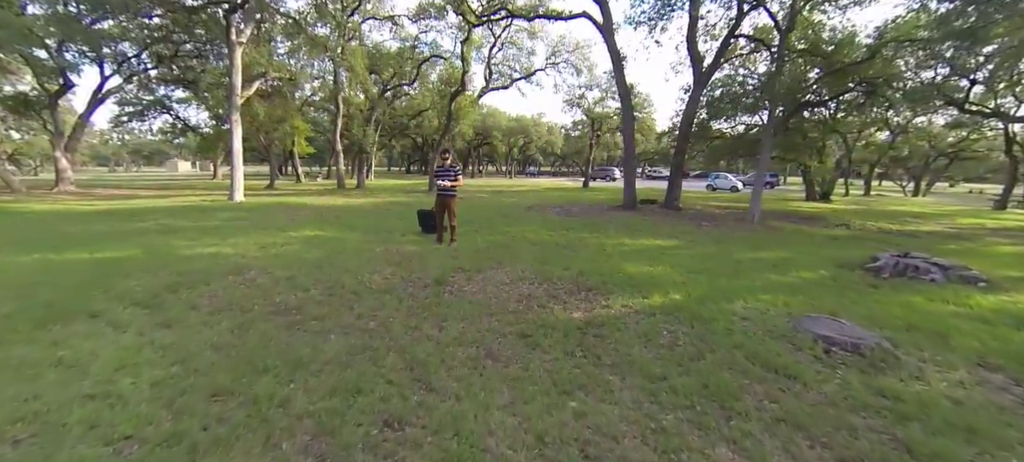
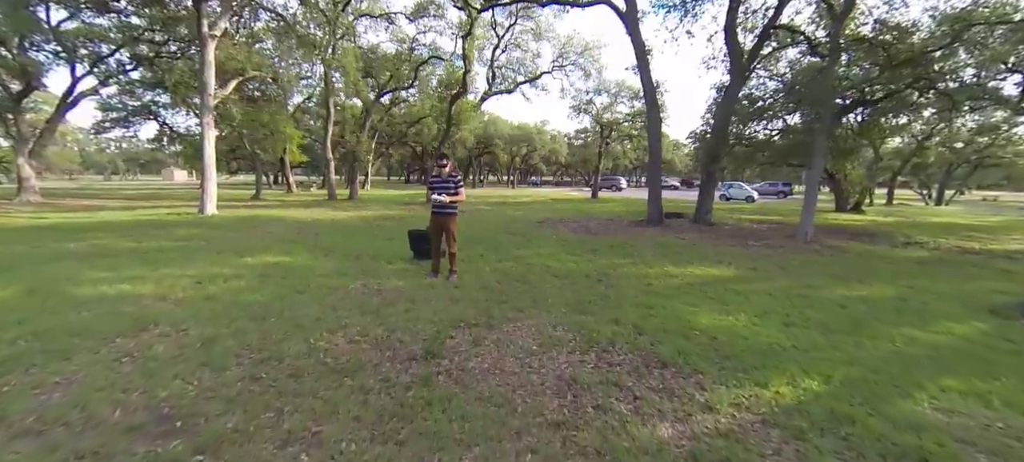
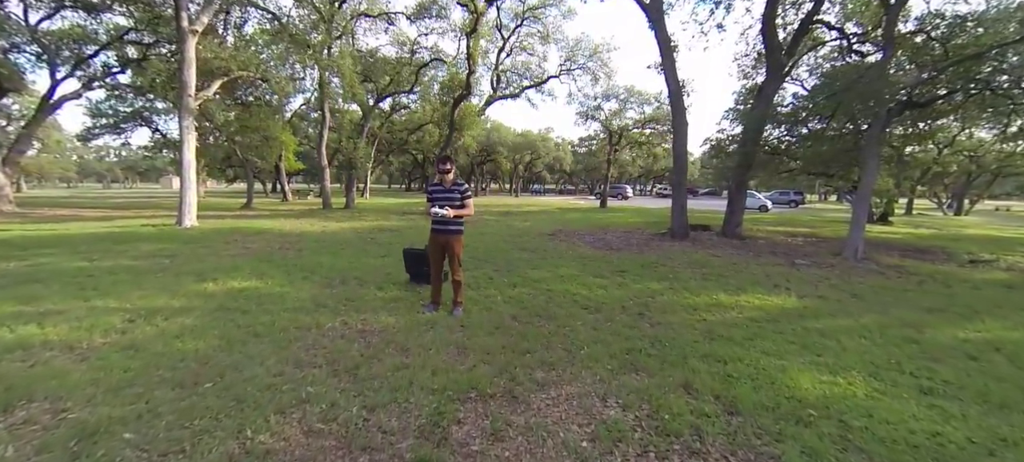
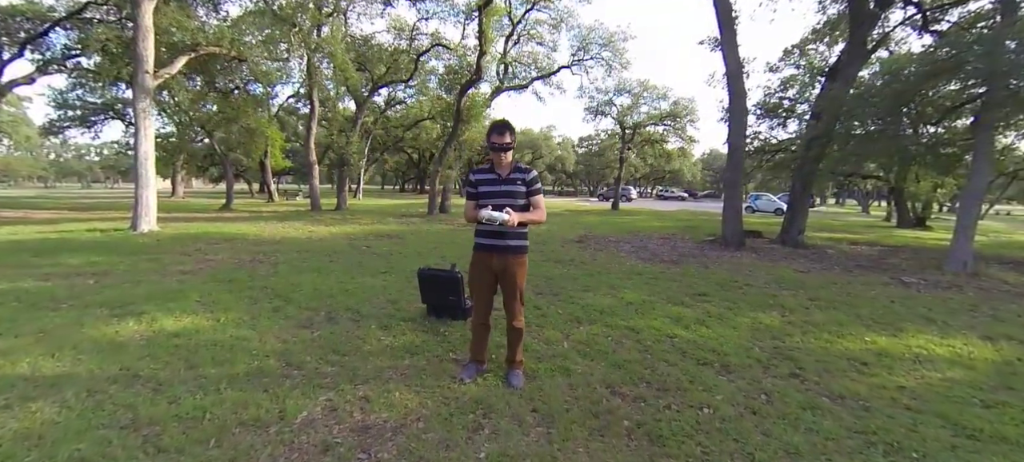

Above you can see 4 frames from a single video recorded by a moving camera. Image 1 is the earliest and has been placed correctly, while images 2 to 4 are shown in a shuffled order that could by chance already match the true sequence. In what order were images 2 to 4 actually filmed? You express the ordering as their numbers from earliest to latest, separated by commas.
2, 3, 4
